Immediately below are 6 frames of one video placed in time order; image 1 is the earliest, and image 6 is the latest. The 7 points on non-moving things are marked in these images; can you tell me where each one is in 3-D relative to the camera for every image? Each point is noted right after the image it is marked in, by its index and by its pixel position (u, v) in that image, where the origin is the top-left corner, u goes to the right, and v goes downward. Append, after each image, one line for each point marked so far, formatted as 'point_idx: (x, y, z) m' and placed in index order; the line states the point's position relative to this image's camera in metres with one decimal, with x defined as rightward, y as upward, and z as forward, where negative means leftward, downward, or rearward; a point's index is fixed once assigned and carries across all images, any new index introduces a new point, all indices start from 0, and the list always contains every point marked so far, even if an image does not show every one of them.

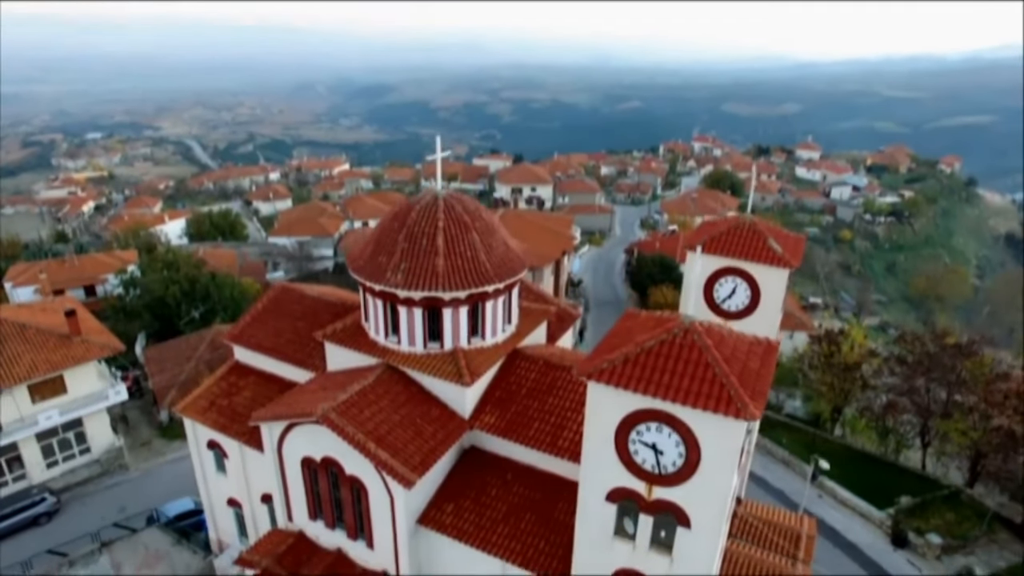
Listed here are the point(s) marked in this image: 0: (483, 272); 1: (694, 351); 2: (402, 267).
0: (-0.7, +0.4, +14.3) m
1: (+2.9, -1.0, +9.4) m
2: (-2.6, +0.5, +14.2) m
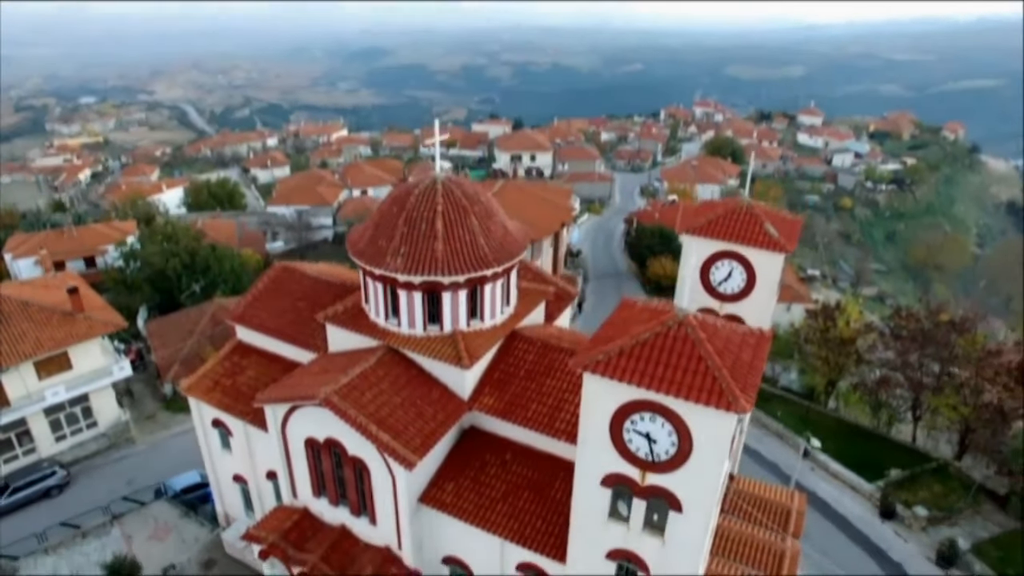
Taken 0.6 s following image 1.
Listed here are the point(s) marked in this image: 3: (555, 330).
0: (-0.7, +0.8, +14.5) m
1: (+2.8, -0.9, +9.6) m
2: (-2.6, +0.9, +14.3) m
3: (+1.3, -1.2, +16.9) m
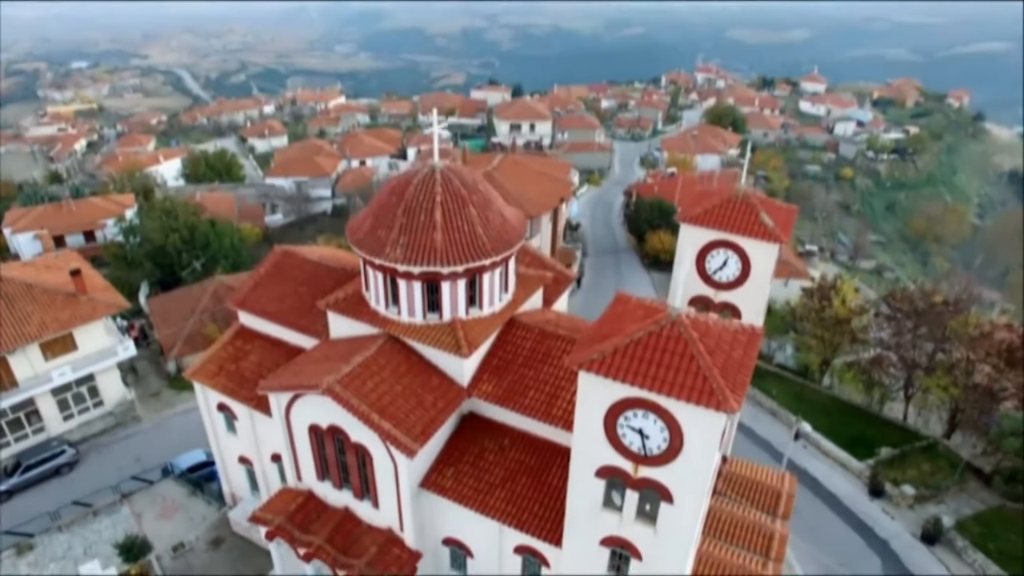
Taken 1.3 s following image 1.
0: (-0.8, +1.0, +14.6) m
1: (+2.8, -0.9, +9.8) m
2: (-2.7, +1.1, +14.4) m
3: (+1.2, -0.8, +17.2) m
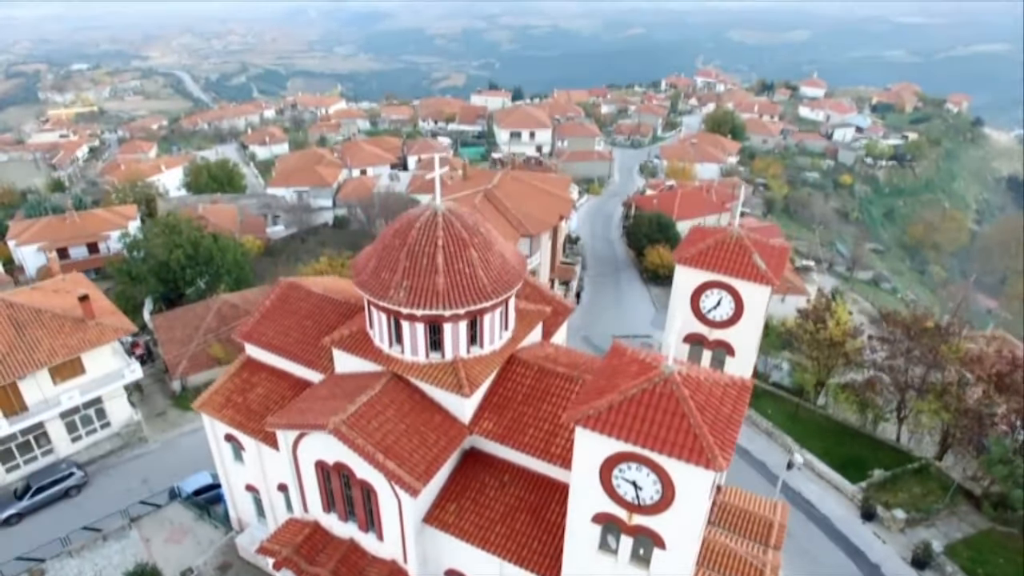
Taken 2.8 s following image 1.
0: (-0.8, 0.0, +15.1) m
1: (+2.8, -2.0, +10.3) m
2: (-2.7, +0.1, +14.9) m
3: (+1.2, -1.8, +17.7) m
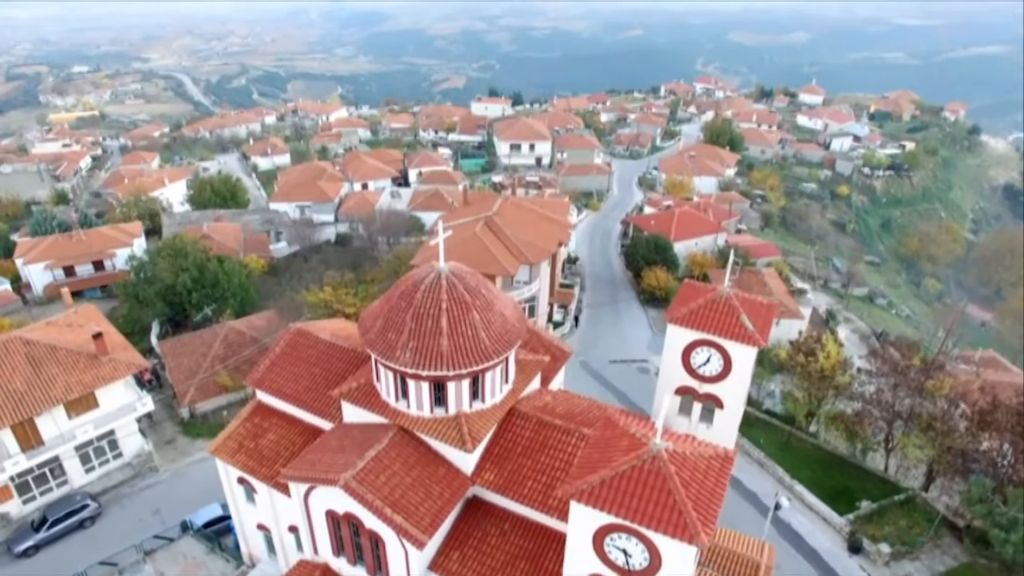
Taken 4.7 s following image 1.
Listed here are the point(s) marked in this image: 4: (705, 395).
0: (-0.8, -1.6, +15.9) m
1: (+2.8, -3.6, +11.2) m
2: (-2.7, -1.5, +15.8) m
3: (+1.2, -3.5, +18.5) m
4: (+5.7, -3.1, +17.6) m
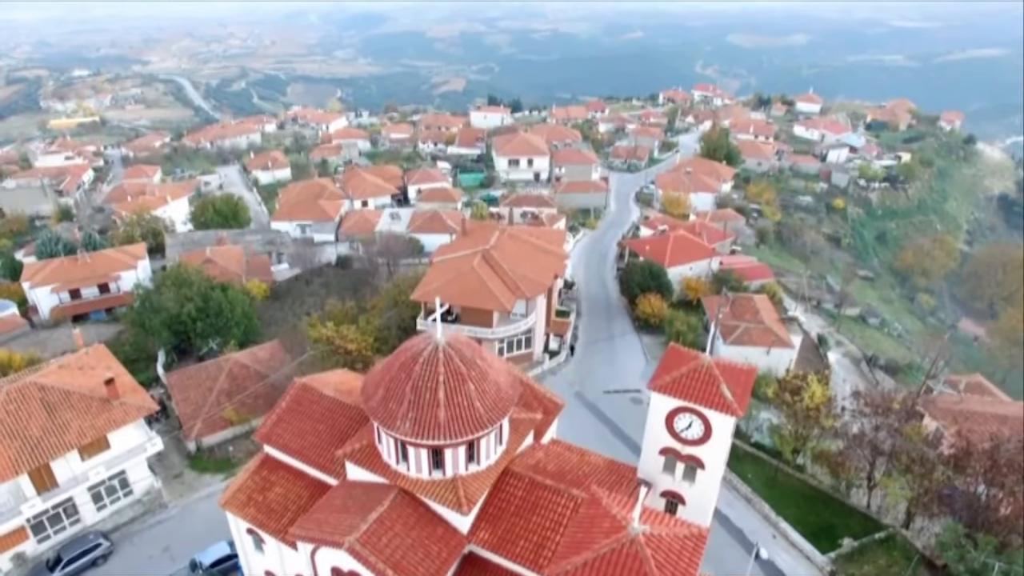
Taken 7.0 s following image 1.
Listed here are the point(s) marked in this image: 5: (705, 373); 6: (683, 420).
0: (-1.0, -3.7, +17.0) m
1: (+2.6, -5.6, +12.2) m
2: (-2.9, -3.6, +16.9) m
3: (+1.0, -5.5, +19.6) m
4: (+5.5, -5.2, +18.7) m
5: (+5.7, -2.5, +17.8) m
6: (+5.1, -3.9, +18.1) m
